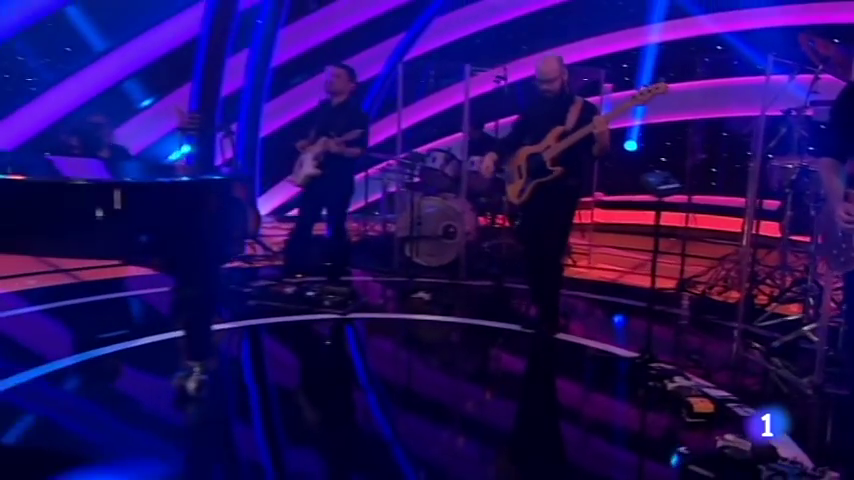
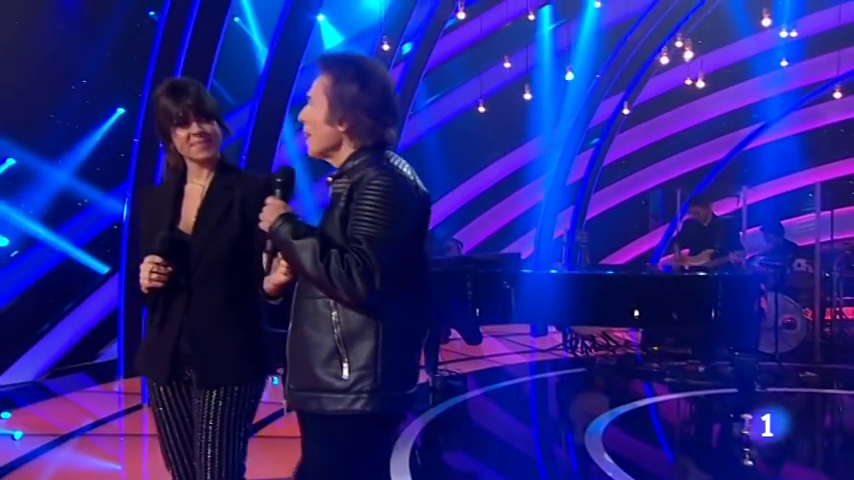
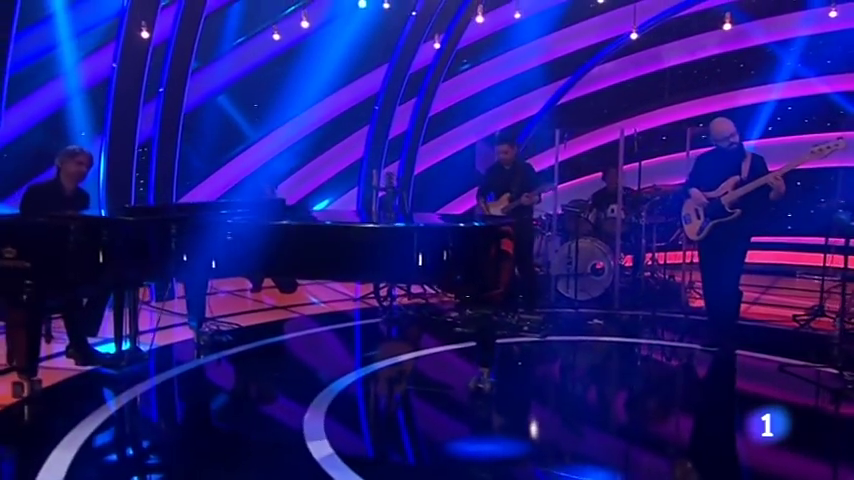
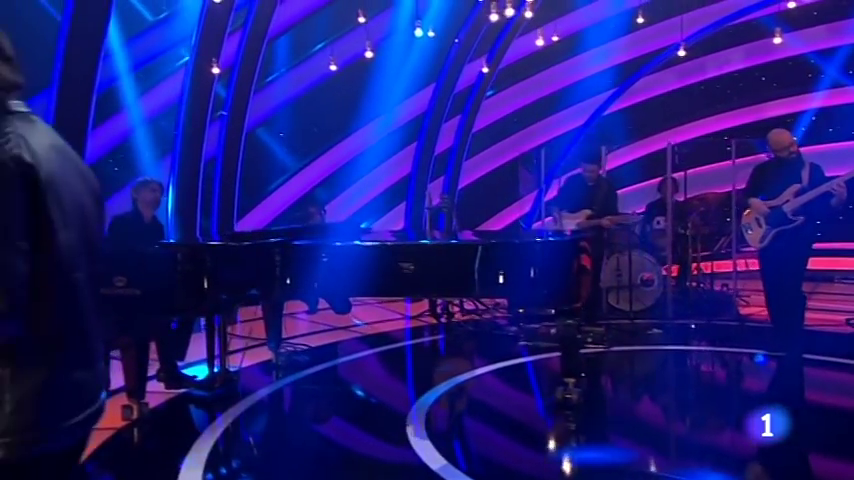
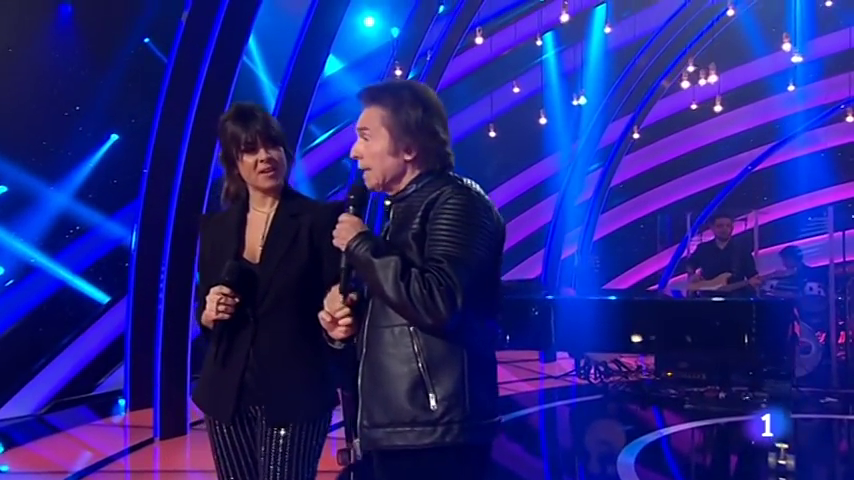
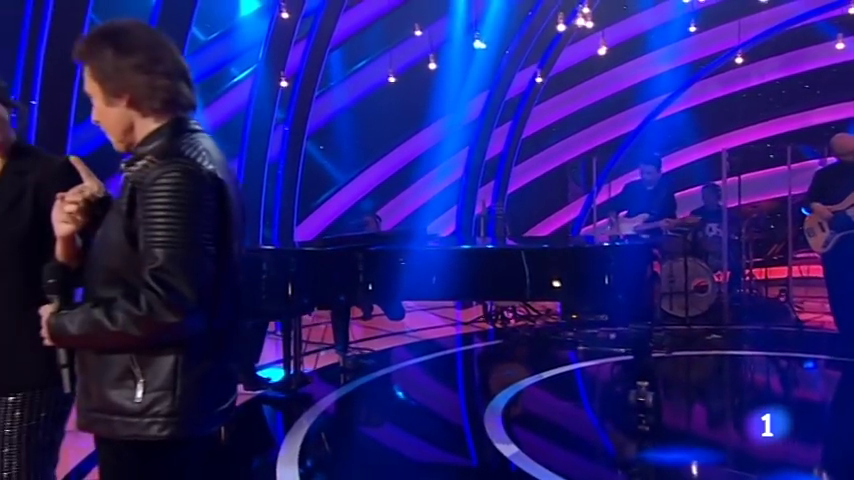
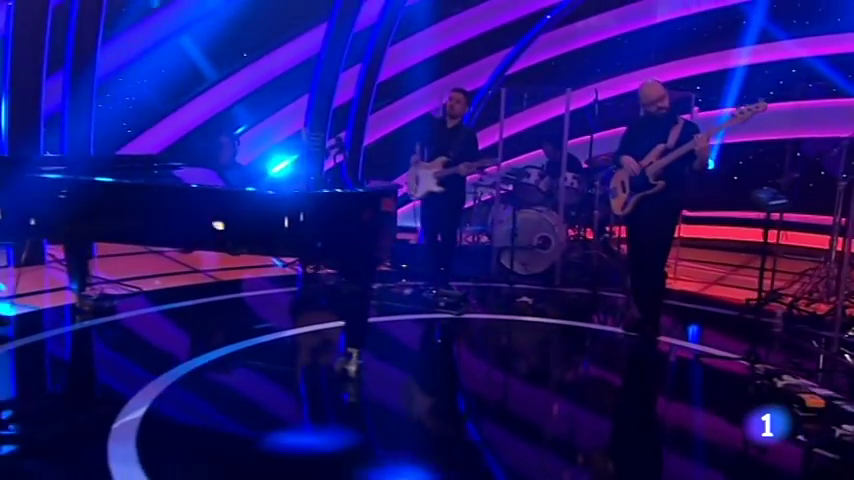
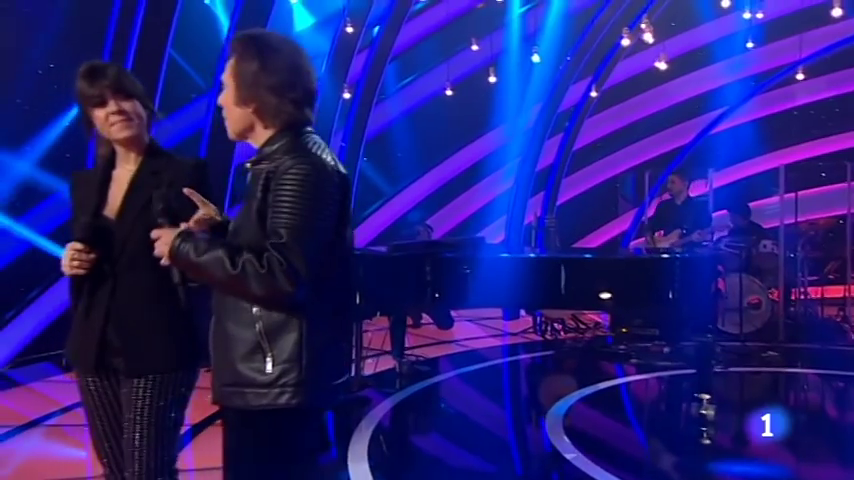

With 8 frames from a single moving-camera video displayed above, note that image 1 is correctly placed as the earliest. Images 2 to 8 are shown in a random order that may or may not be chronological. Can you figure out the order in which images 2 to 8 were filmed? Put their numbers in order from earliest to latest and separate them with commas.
7, 3, 4, 6, 8, 2, 5
